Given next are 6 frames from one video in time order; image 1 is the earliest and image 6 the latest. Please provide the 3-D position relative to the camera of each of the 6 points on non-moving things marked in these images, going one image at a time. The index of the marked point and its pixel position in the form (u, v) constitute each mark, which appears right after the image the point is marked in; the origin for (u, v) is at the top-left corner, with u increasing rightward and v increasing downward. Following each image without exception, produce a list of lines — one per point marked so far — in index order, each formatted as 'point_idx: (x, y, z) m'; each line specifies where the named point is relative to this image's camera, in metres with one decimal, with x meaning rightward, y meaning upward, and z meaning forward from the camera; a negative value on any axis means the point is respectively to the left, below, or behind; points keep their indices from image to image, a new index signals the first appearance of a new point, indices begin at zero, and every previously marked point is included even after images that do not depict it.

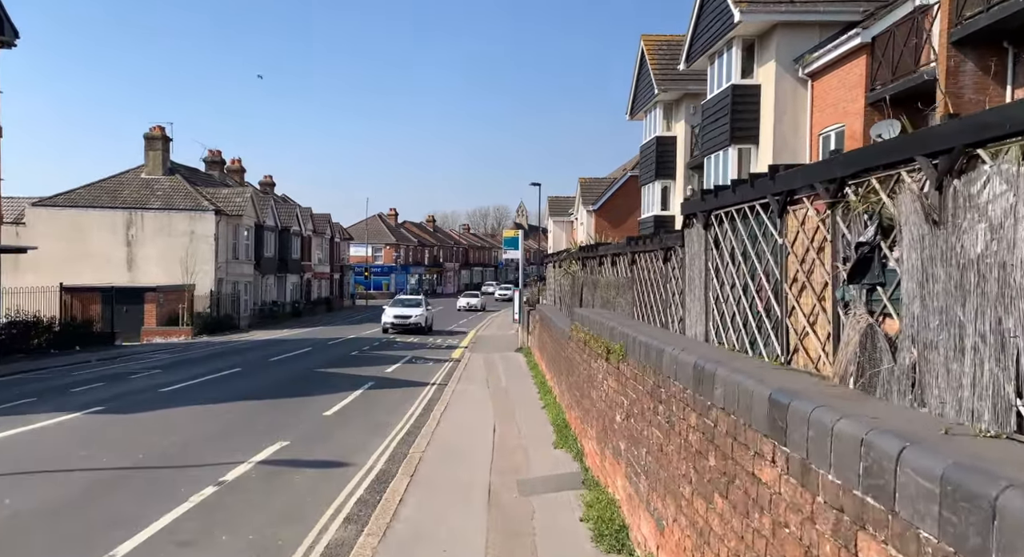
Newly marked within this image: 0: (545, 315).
0: (+0.6, -0.7, +15.5) m
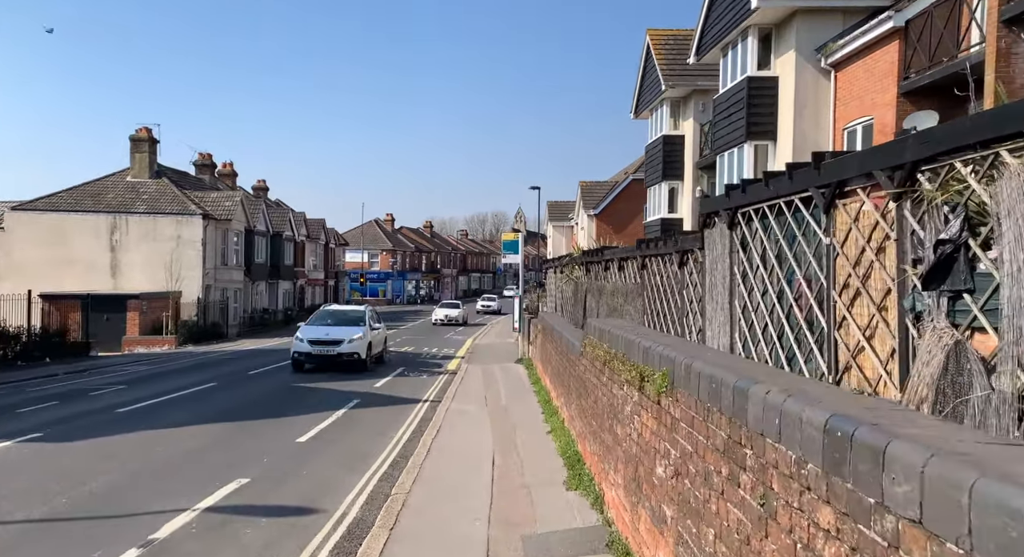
0: (+0.6, -0.8, +14.2) m
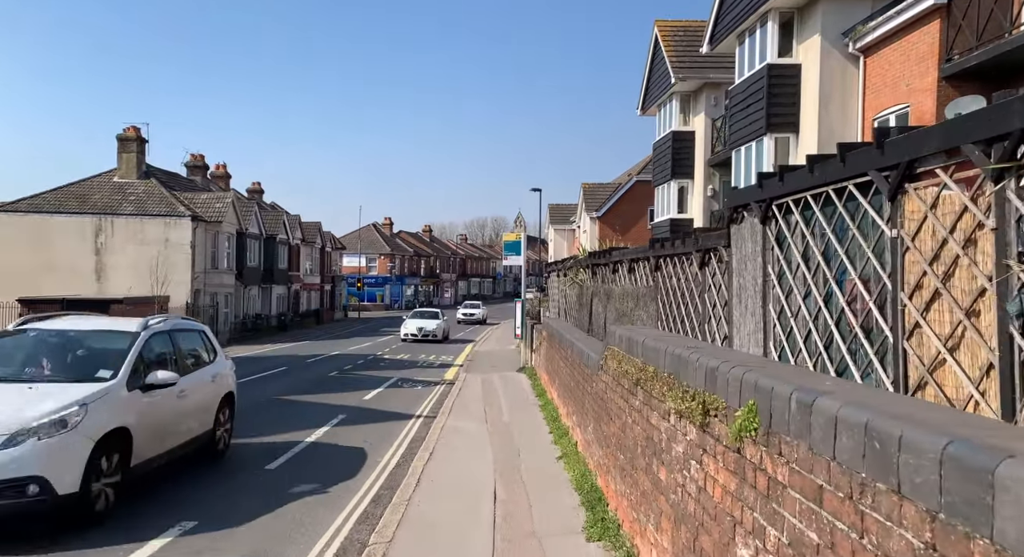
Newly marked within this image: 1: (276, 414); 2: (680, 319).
0: (+0.7, -0.8, +13.0) m
1: (-3.4, -2.0, +11.8) m
2: (+2.5, -0.6, +12.1) m
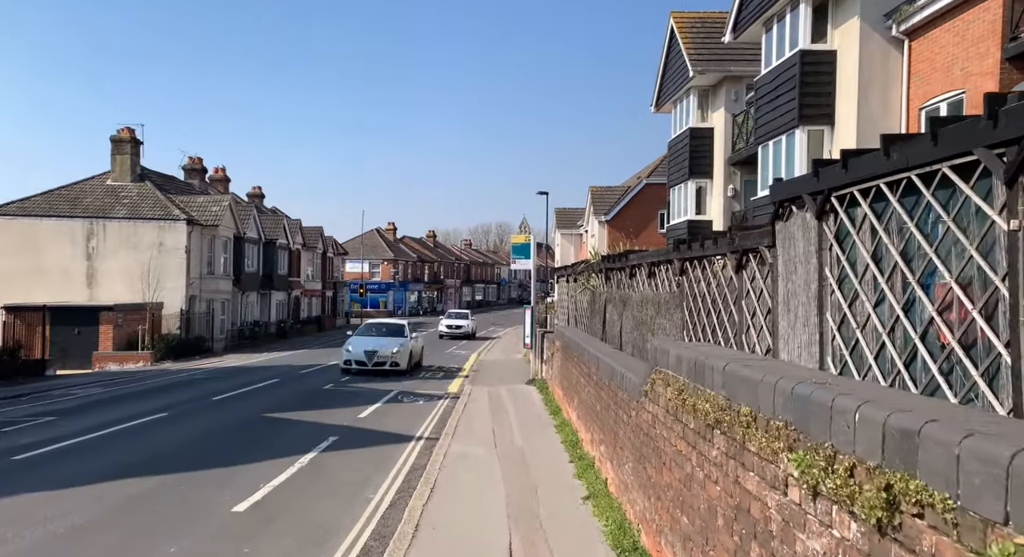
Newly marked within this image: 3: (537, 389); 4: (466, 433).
0: (+0.8, -0.9, +11.8) m
1: (-3.3, -2.0, +10.6) m
2: (+2.6, -0.7, +10.8) m
3: (+0.5, -2.1, +15.7) m
4: (-0.6, -2.0, +10.5) m
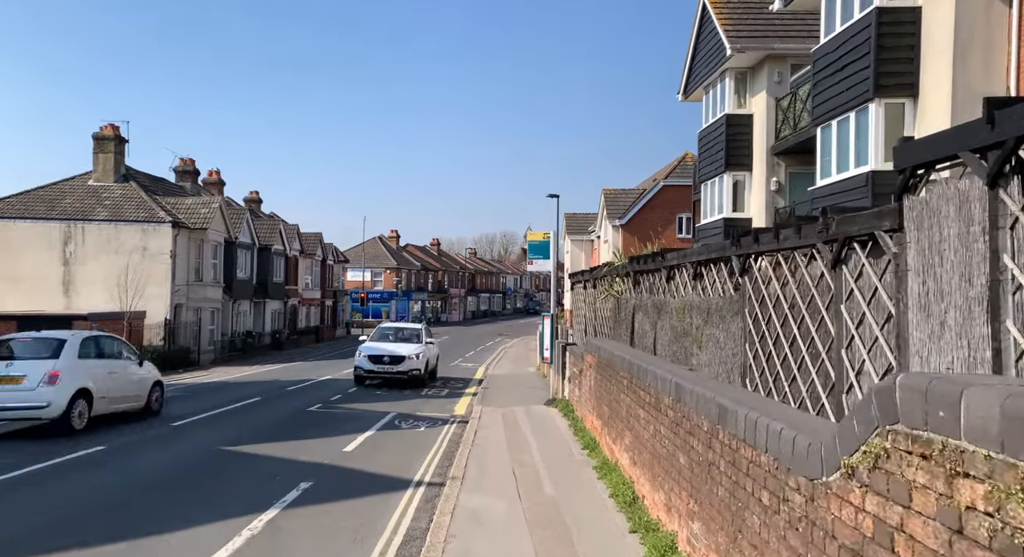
0: (+1.1, -0.9, +9.4) m
1: (-3.0, -2.0, +8.2) m
2: (+2.9, -0.6, +8.4) m
3: (+0.8, -2.1, +13.3) m
4: (-0.3, -2.0, +8.1) m
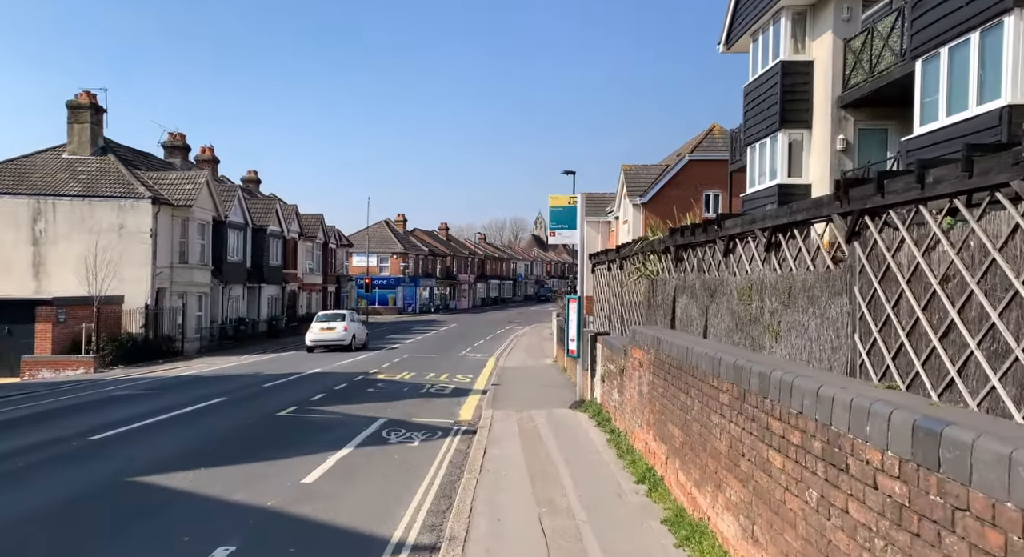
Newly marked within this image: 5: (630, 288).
0: (+1.3, -0.6, +6.6) m
1: (-2.8, -1.7, +5.5) m
2: (+3.1, -0.4, +5.6) m
3: (+1.0, -1.8, +10.5) m
4: (-0.1, -1.7, +5.4) m
5: (+2.5, -0.2, +16.7) m
